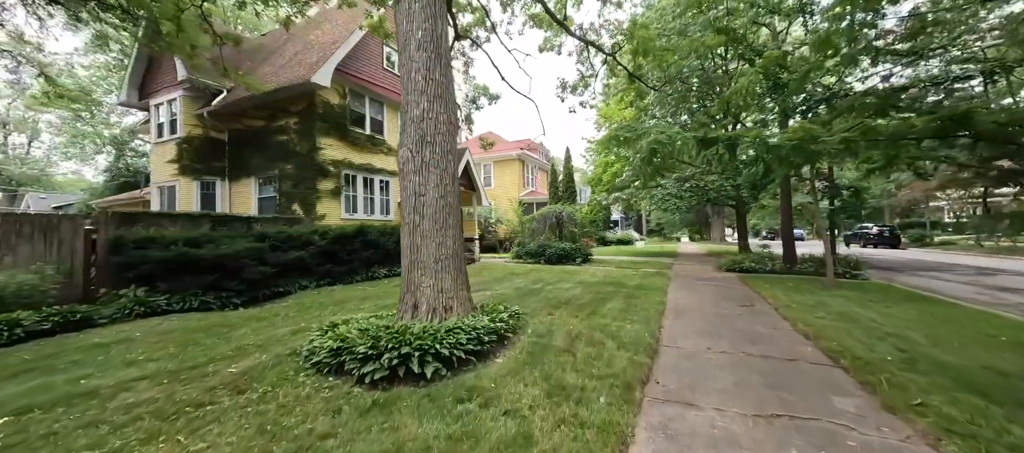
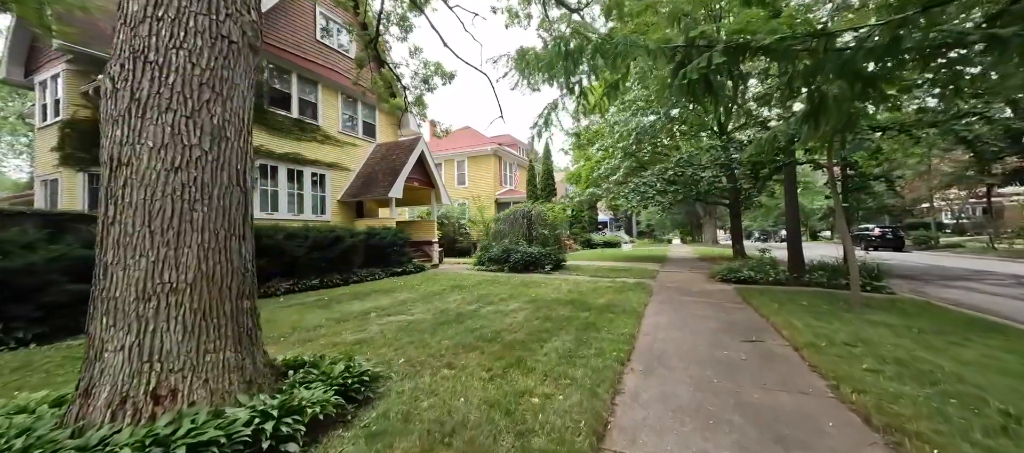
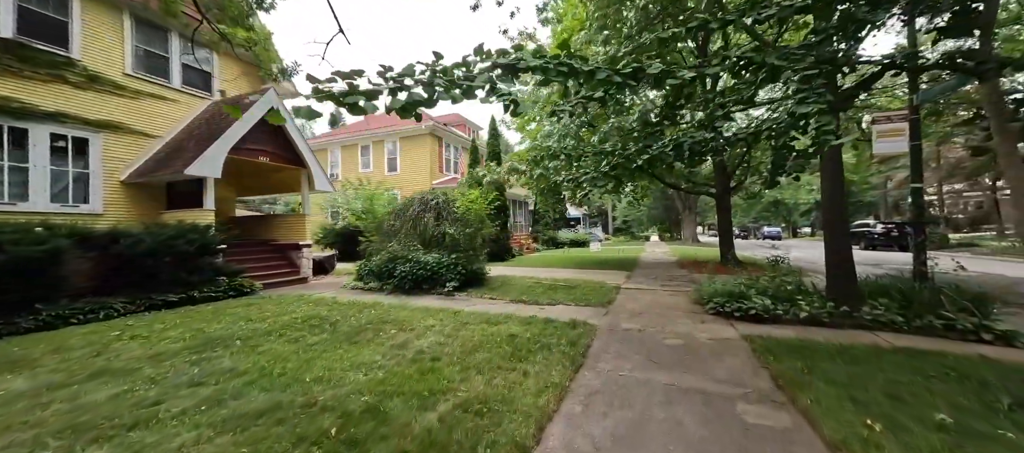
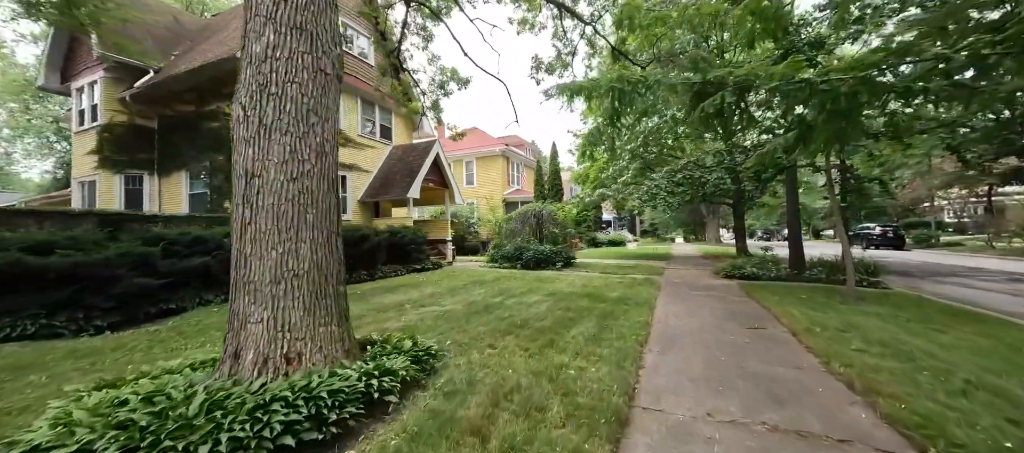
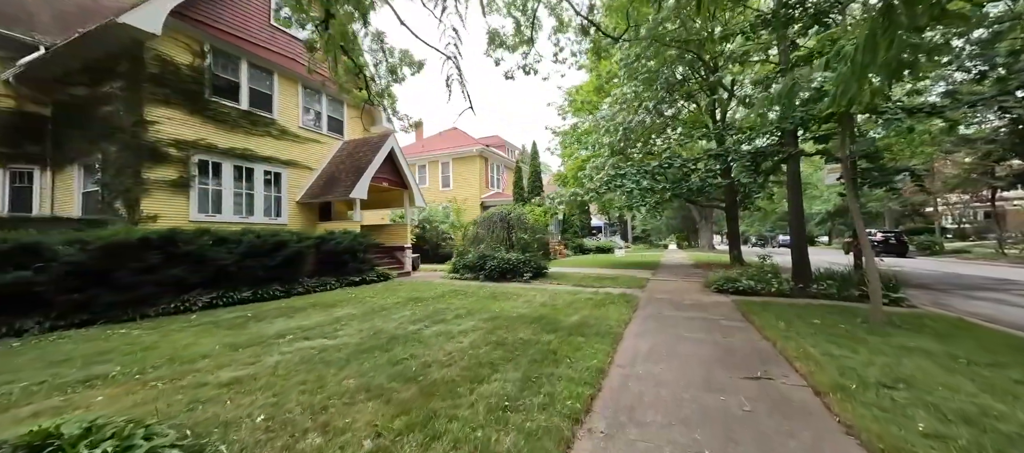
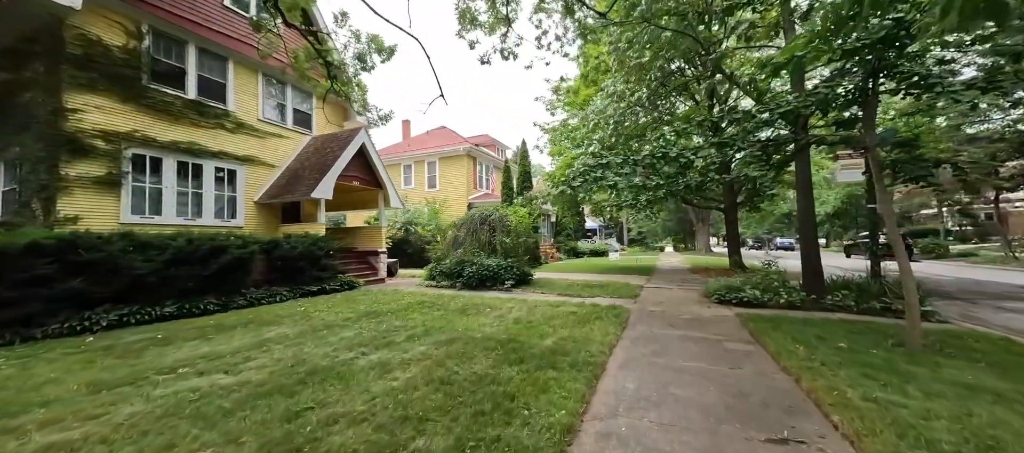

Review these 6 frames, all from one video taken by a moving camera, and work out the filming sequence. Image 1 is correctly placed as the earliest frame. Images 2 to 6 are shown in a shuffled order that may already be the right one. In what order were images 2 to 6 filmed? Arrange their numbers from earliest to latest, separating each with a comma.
4, 2, 5, 6, 3
